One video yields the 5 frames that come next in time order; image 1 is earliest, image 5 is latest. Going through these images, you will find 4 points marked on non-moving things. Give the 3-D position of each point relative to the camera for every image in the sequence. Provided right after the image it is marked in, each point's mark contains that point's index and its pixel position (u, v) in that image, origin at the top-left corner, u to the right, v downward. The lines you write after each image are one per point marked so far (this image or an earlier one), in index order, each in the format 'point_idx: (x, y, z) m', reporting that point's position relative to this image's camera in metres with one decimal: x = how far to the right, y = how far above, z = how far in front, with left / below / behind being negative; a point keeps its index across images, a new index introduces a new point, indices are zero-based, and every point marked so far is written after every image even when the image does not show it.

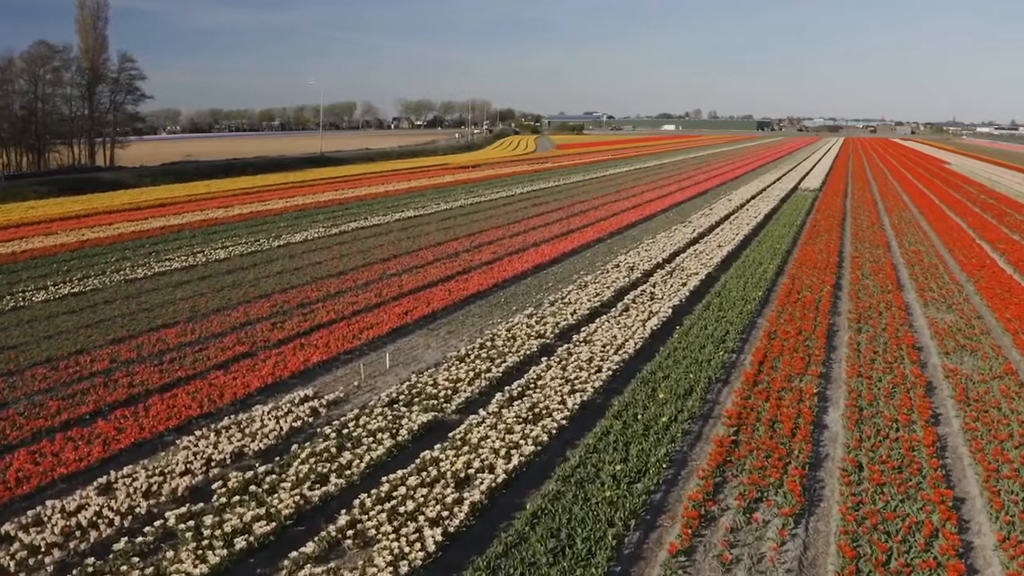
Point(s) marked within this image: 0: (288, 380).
0: (-3.1, -1.3, +10.0) m
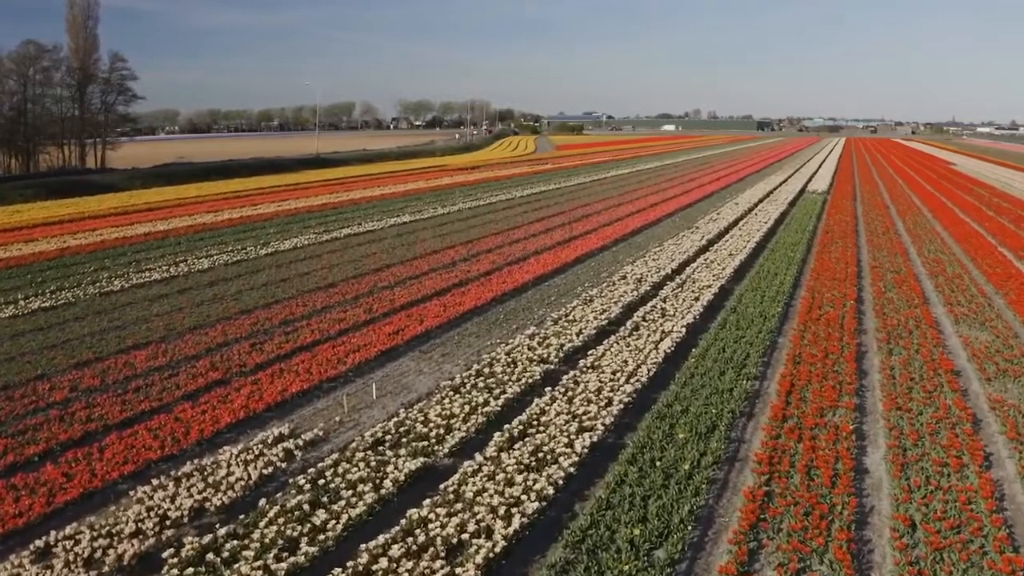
0: (-3.1, -1.6, +9.0) m
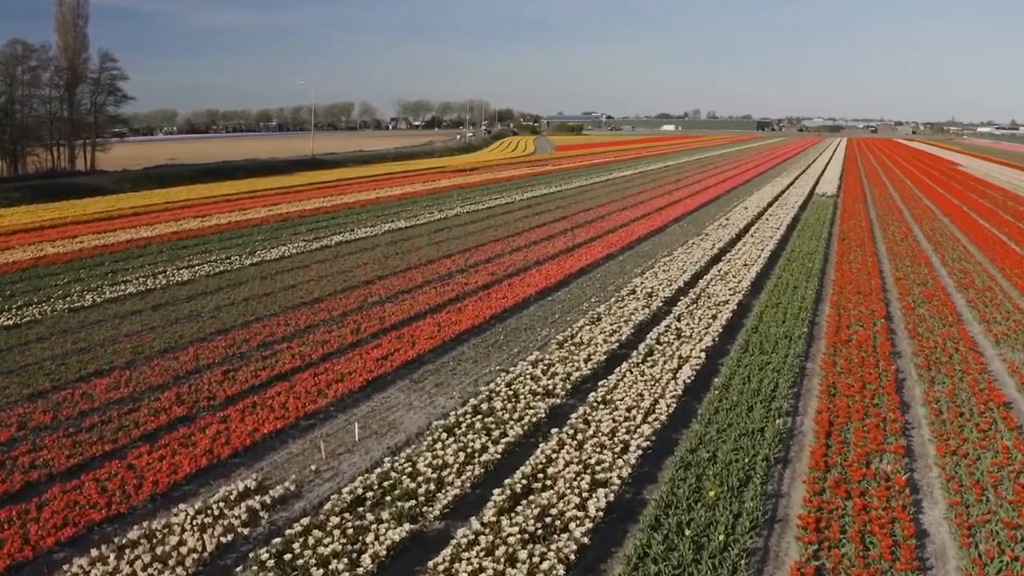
0: (-3.0, -1.9, +7.9) m
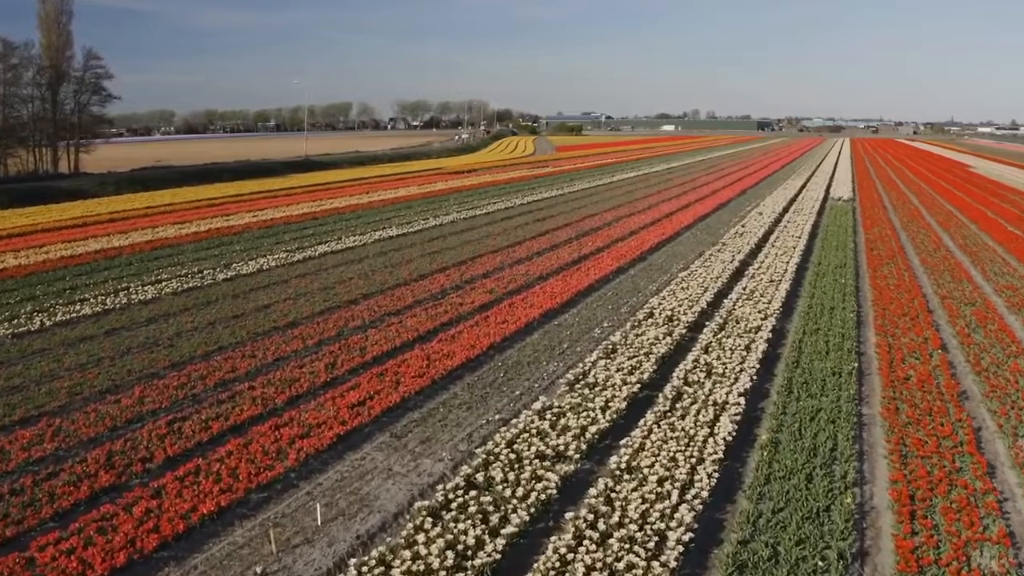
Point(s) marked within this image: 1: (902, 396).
0: (-3.0, -2.2, +6.2) m
1: (+4.9, -1.3, +9.4) m
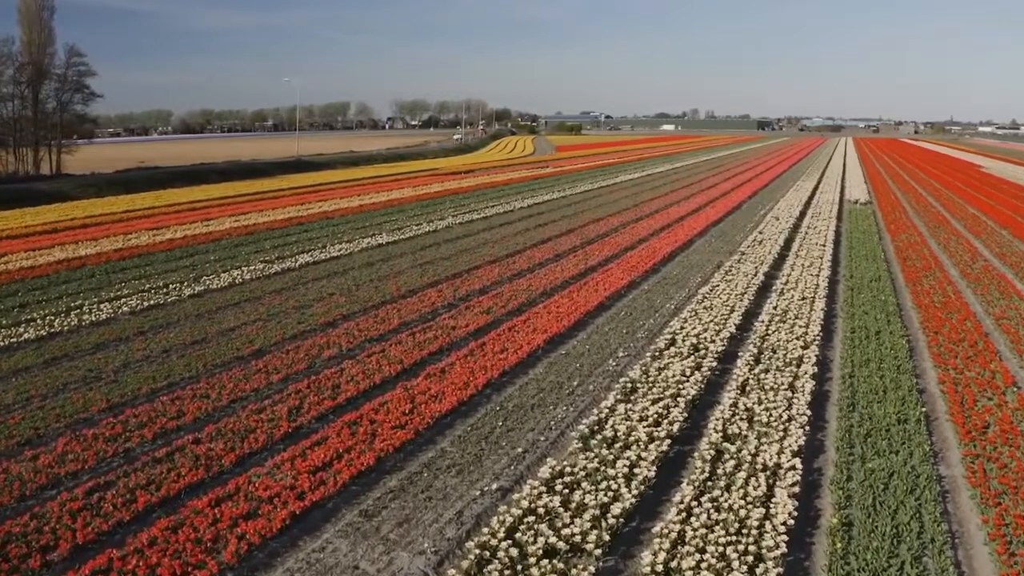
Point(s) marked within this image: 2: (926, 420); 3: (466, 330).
0: (-3.0, -2.6, +4.5) m
1: (+5.0, -1.7, +7.7) m
2: (+4.8, -1.5, +8.5) m
3: (-0.7, -0.7, +11.9) m
